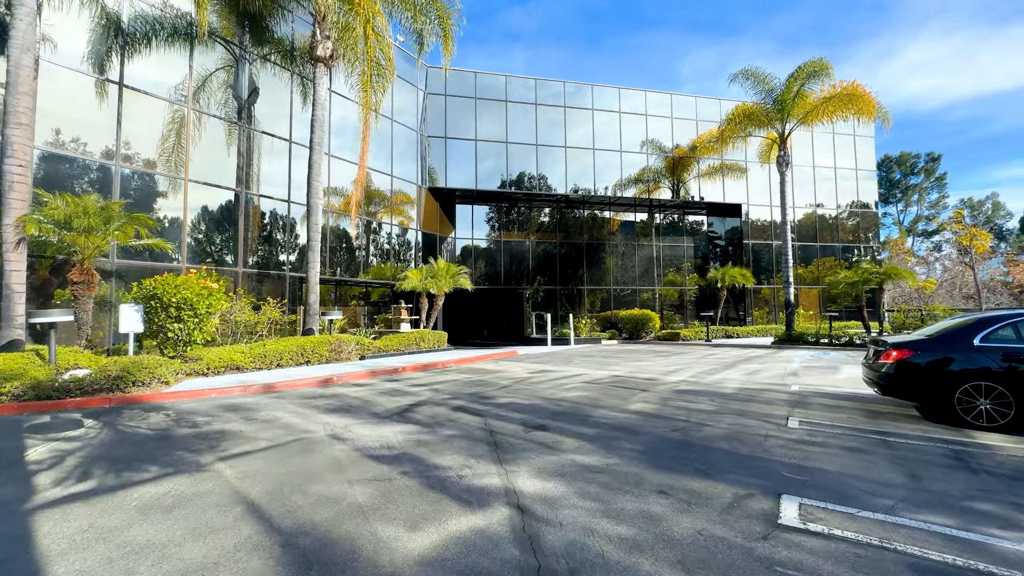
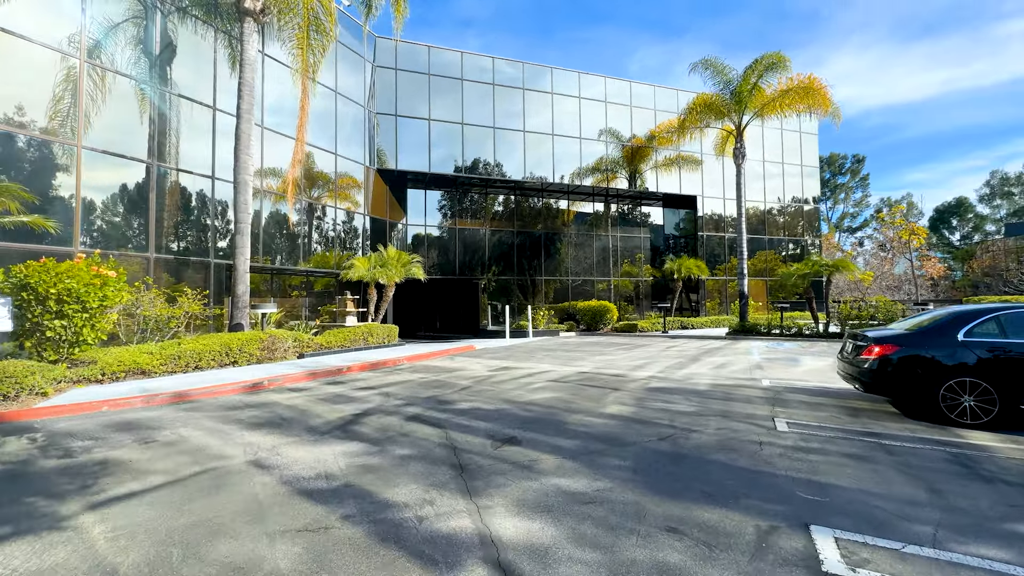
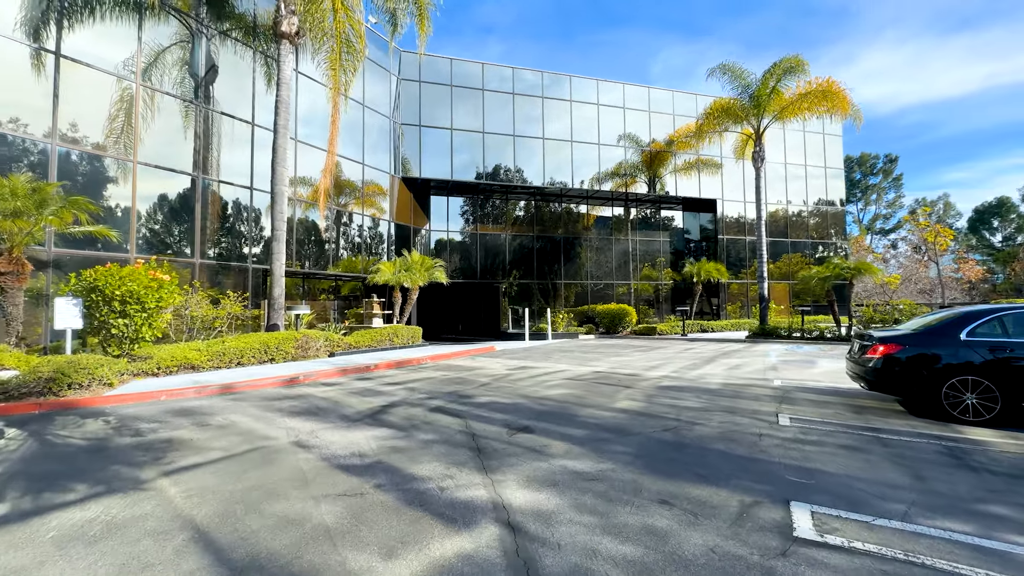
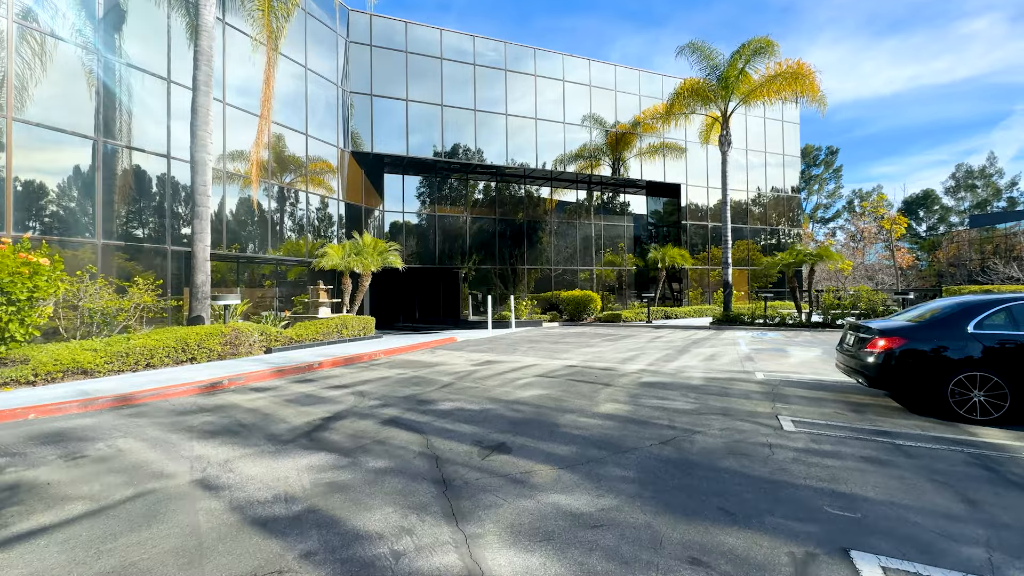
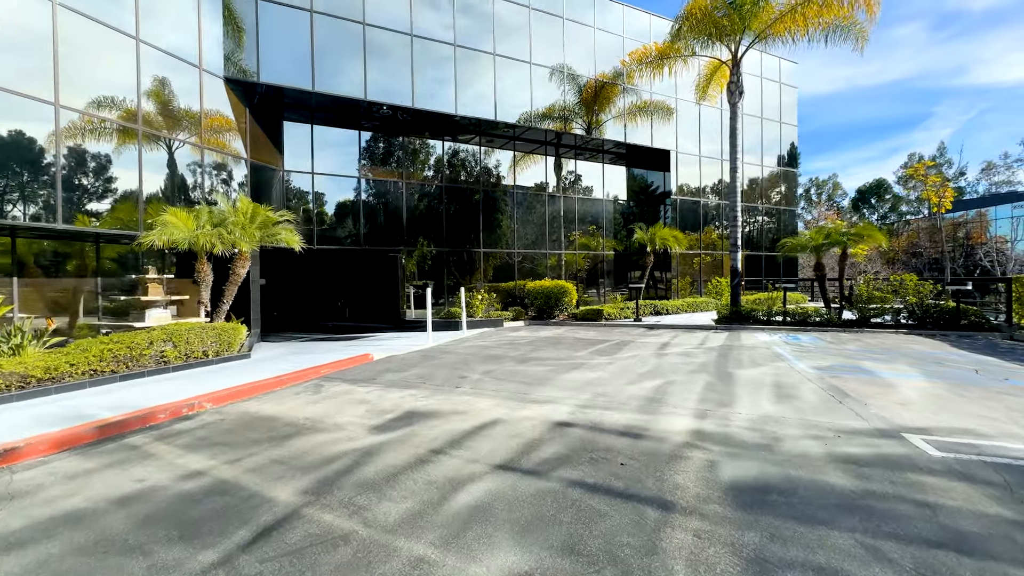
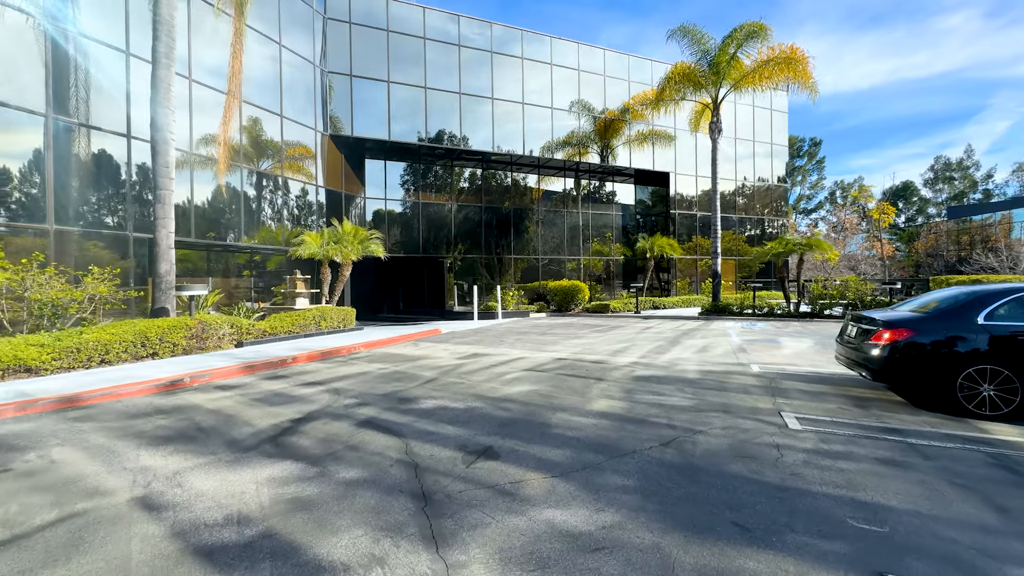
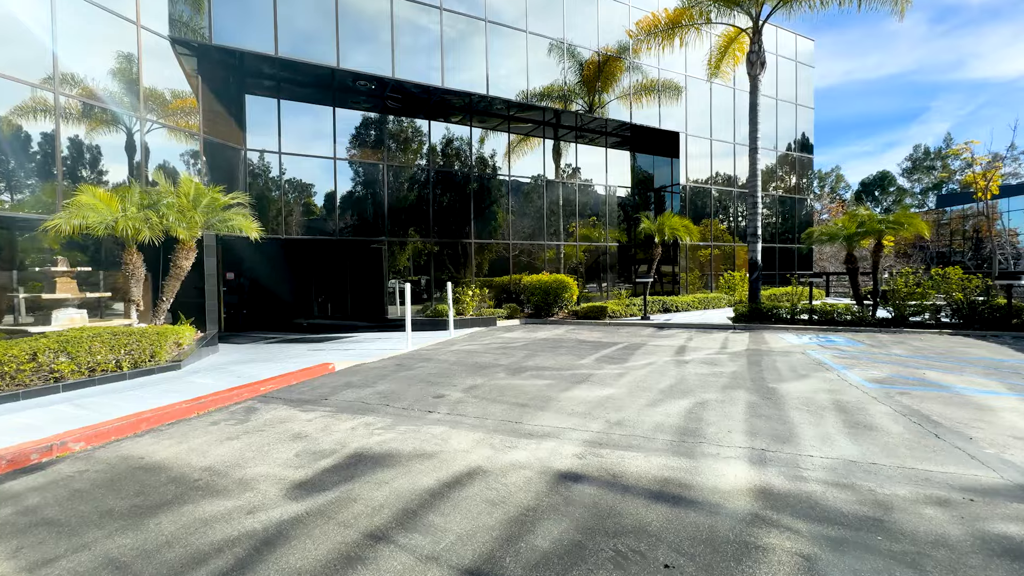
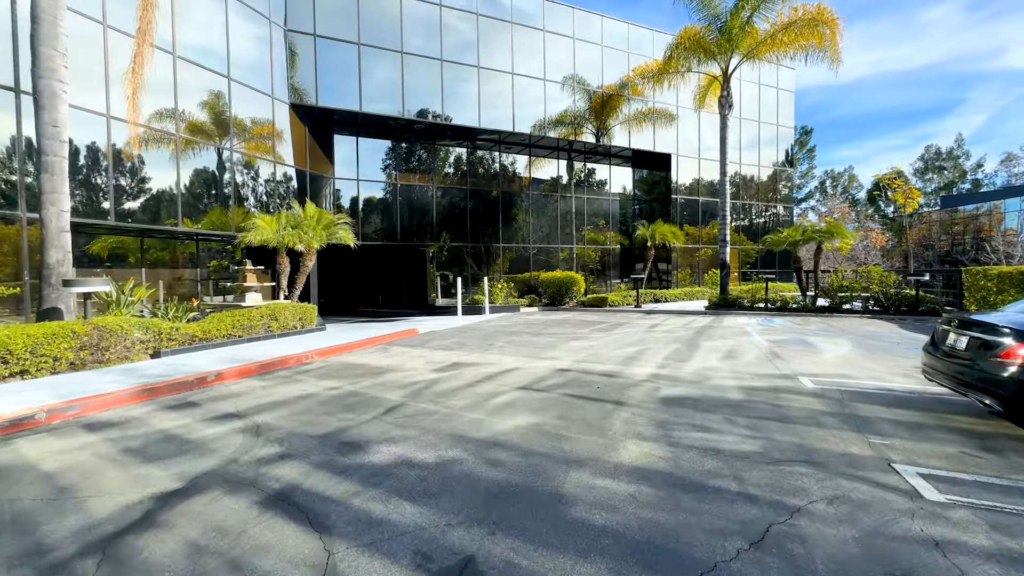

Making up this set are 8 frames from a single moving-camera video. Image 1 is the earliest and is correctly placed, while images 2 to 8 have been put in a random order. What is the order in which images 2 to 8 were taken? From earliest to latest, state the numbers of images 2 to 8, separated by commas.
3, 2, 4, 6, 8, 5, 7
